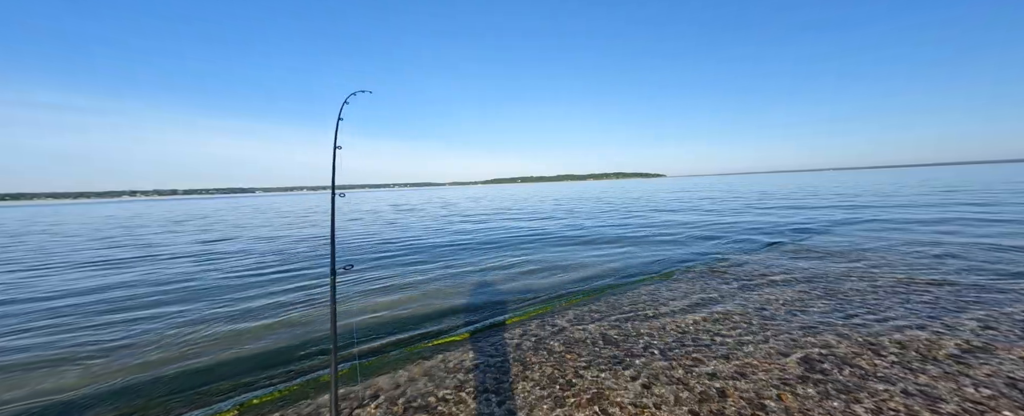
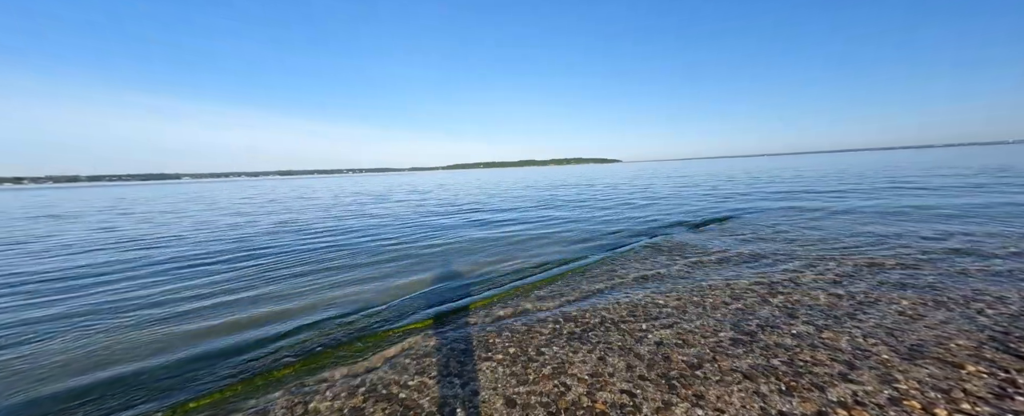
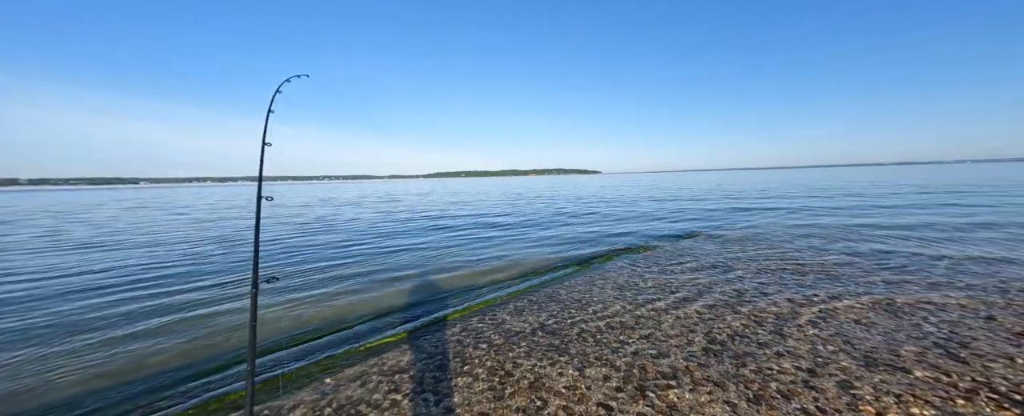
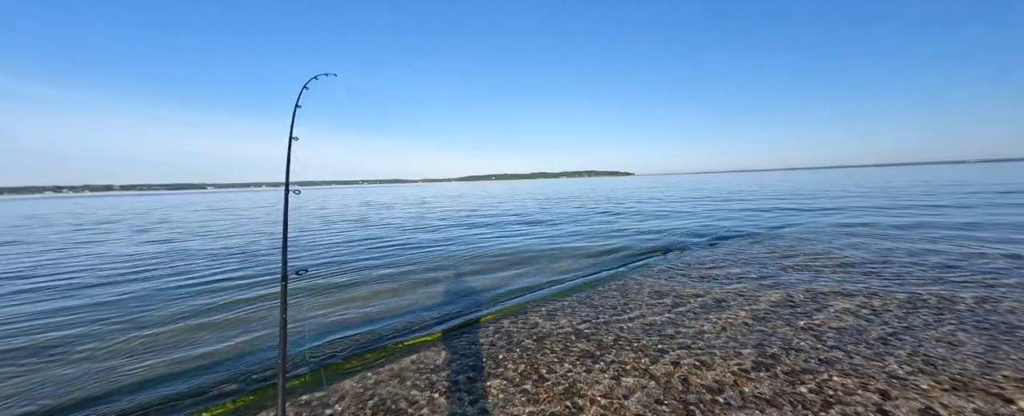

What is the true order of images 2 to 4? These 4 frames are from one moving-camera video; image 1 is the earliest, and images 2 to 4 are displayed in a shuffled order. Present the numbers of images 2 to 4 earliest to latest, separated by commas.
4, 3, 2
